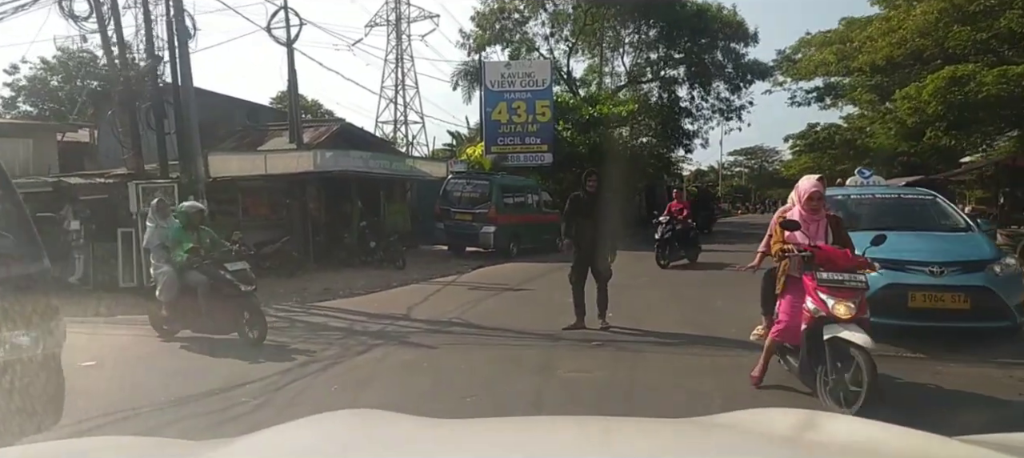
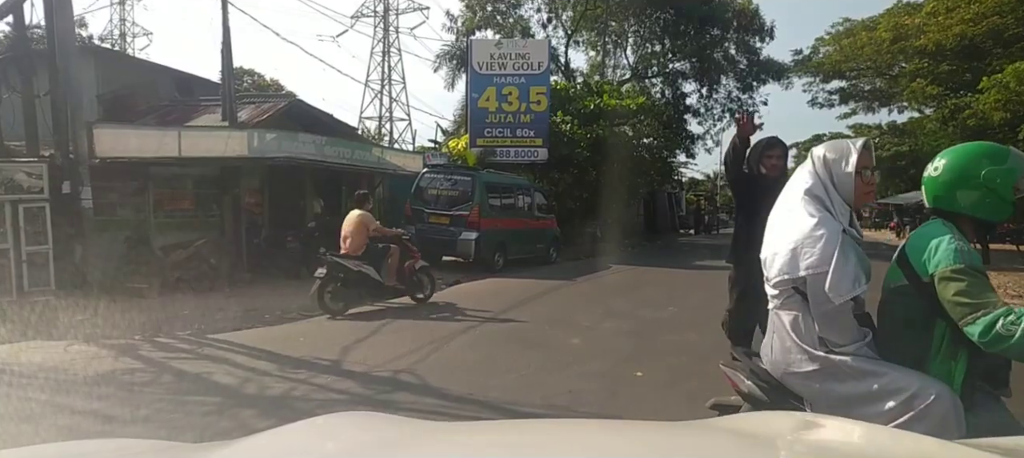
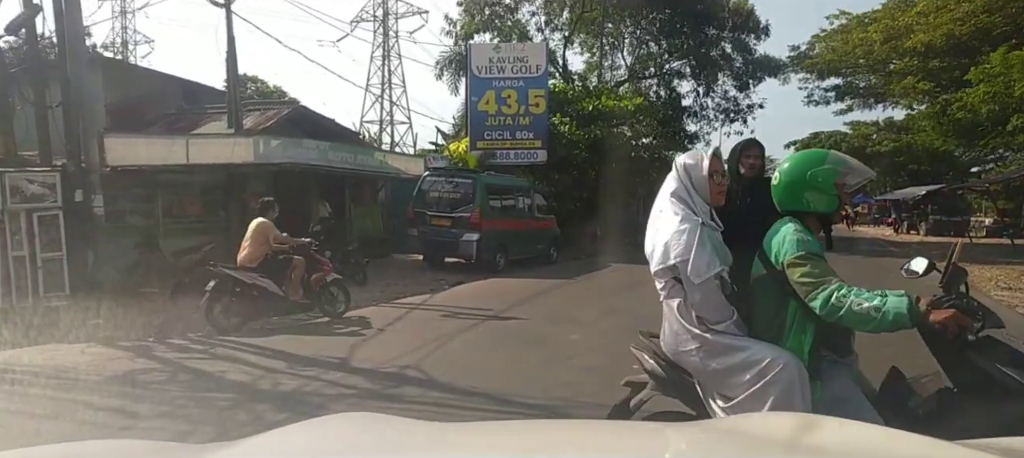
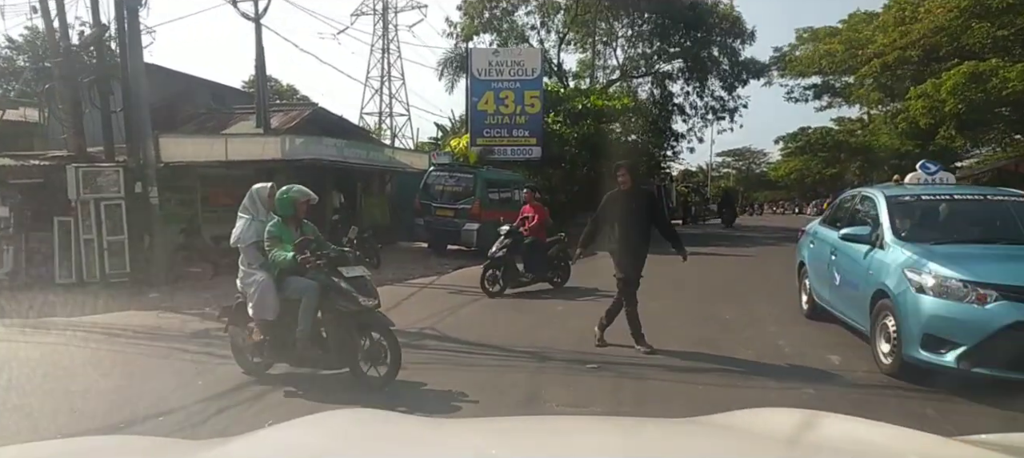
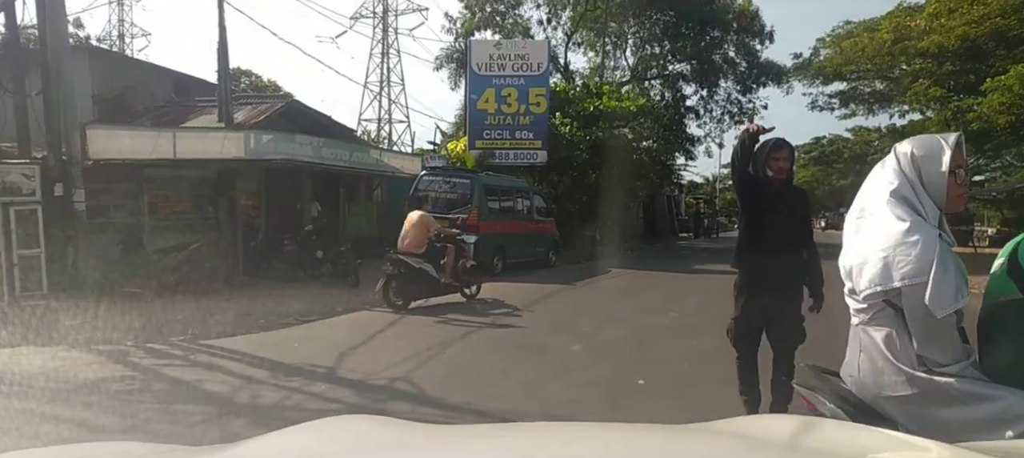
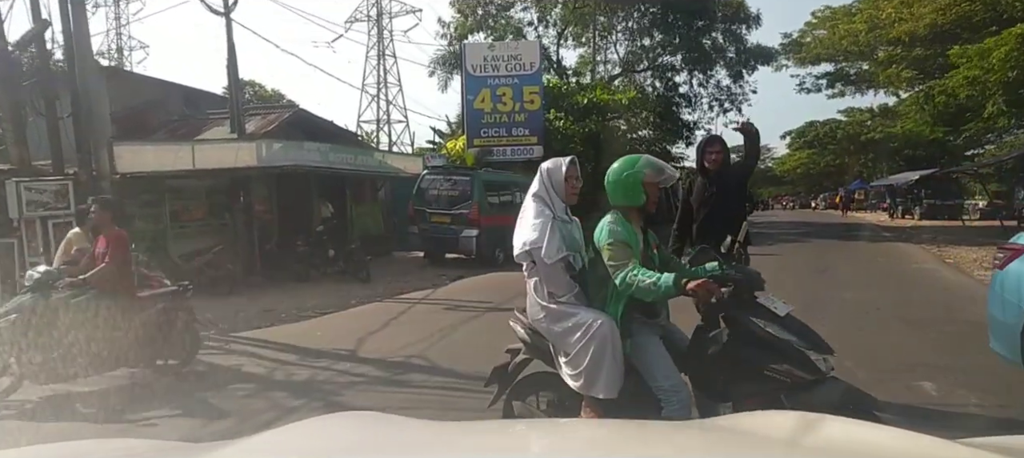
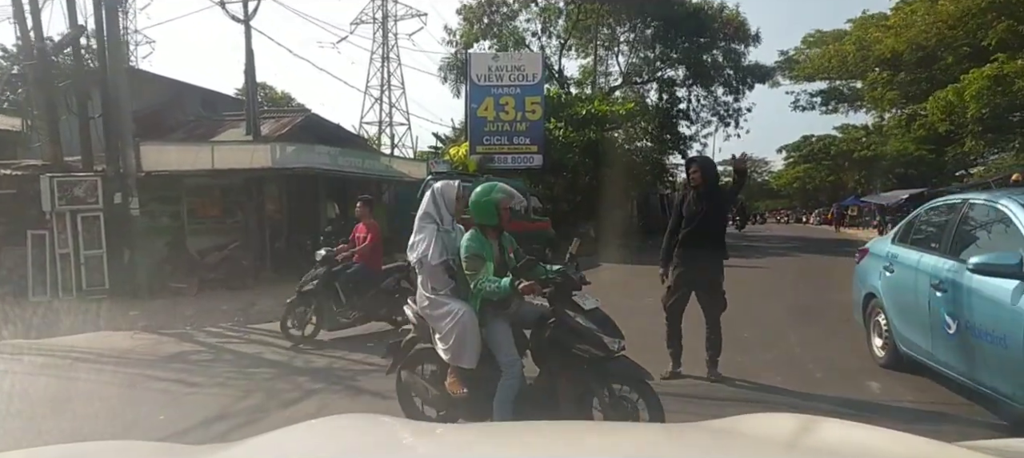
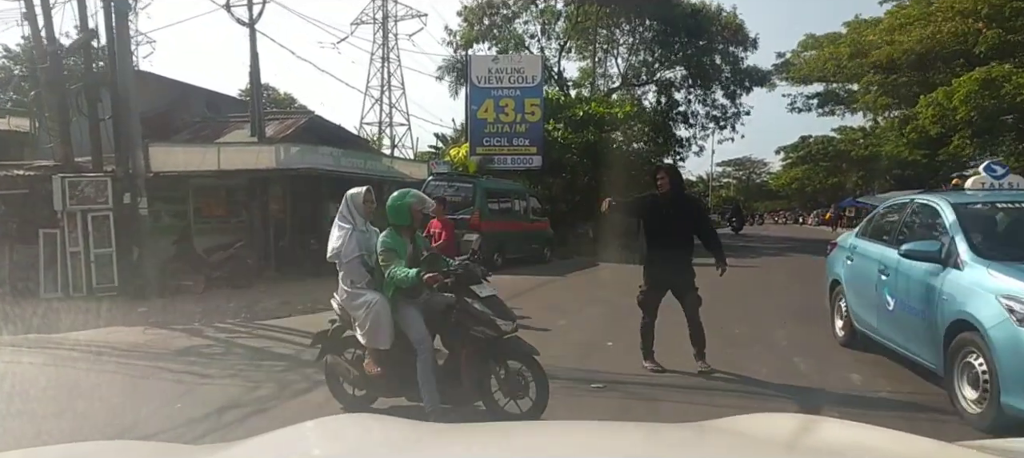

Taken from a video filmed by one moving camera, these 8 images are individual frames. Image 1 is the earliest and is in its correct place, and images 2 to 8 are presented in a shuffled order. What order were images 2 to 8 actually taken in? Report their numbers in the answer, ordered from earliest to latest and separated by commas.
4, 8, 7, 6, 3, 2, 5
